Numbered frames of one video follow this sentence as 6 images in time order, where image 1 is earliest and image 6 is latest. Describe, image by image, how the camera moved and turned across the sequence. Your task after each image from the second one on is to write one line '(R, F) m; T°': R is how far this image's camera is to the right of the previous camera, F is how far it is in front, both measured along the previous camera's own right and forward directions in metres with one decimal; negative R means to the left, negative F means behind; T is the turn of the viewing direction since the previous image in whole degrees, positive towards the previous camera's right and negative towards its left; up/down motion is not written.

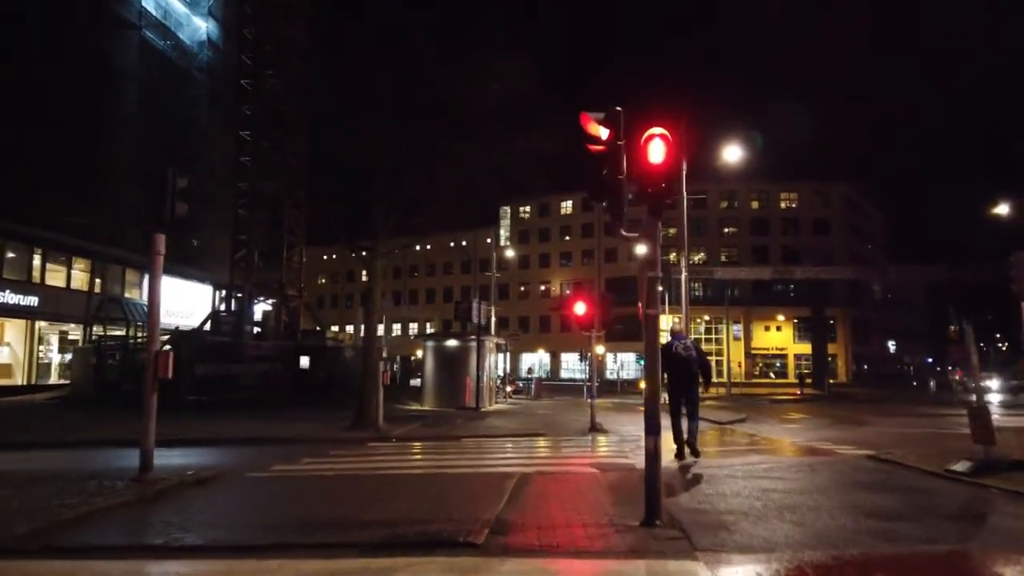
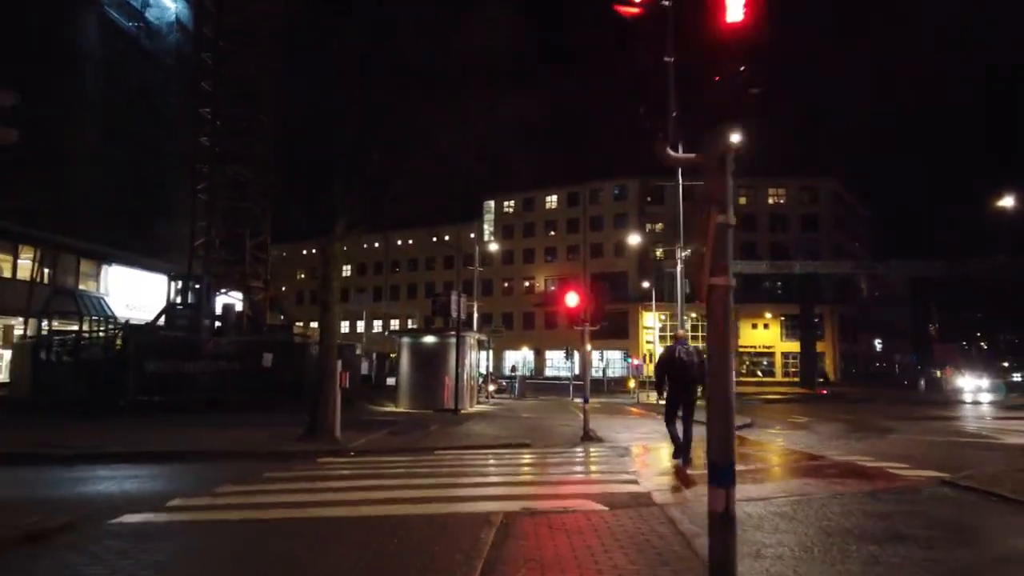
(0.0, +2.5) m; +1°
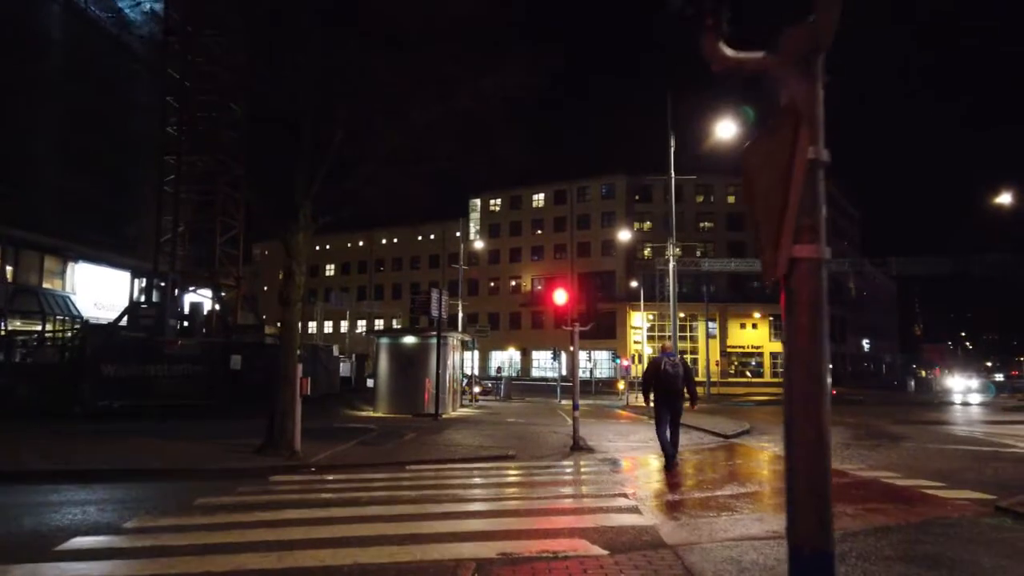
(+0.1, +1.5) m; +1°
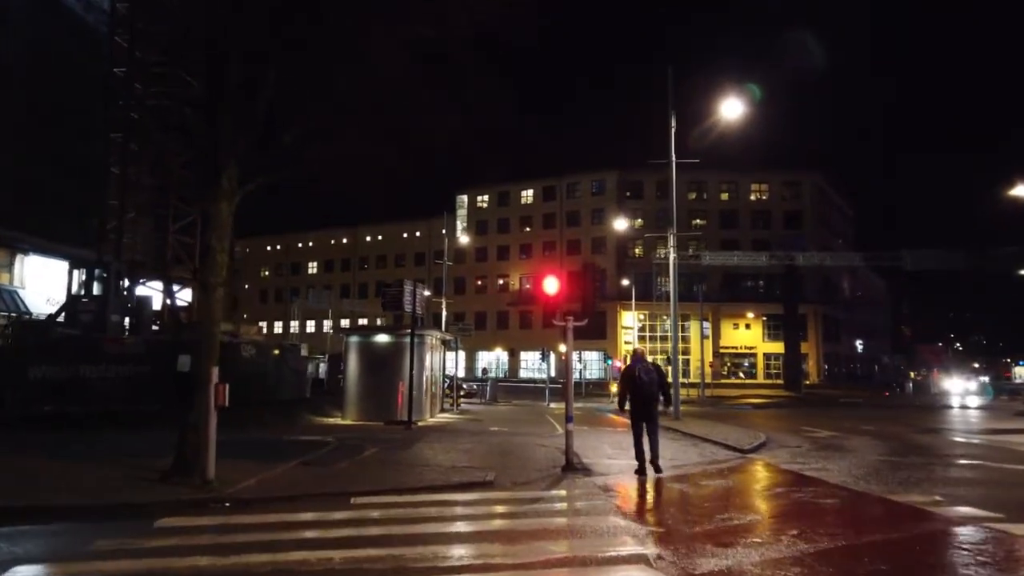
(+0.1, +2.8) m; +1°
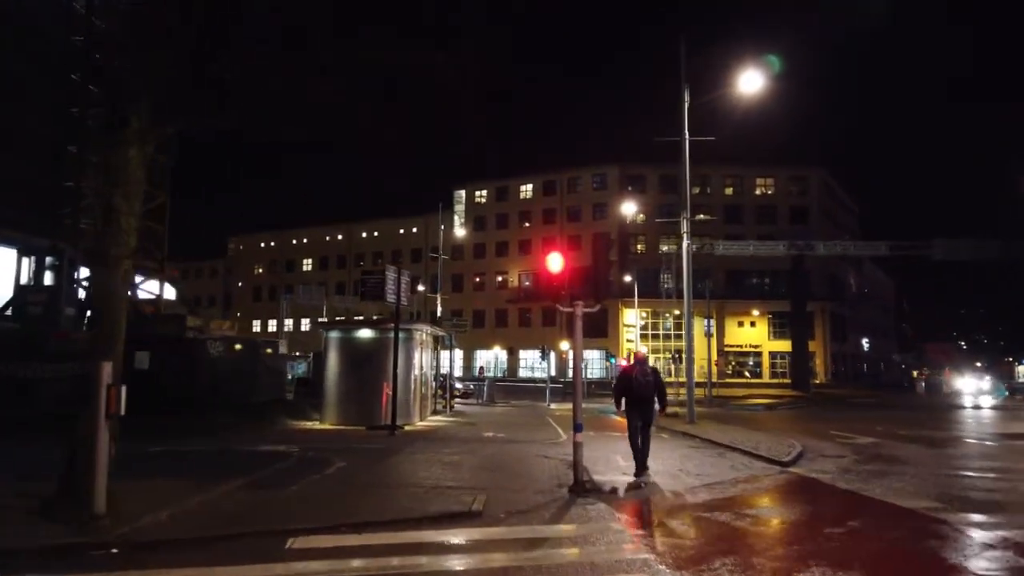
(+0.1, +2.5) m; 0°
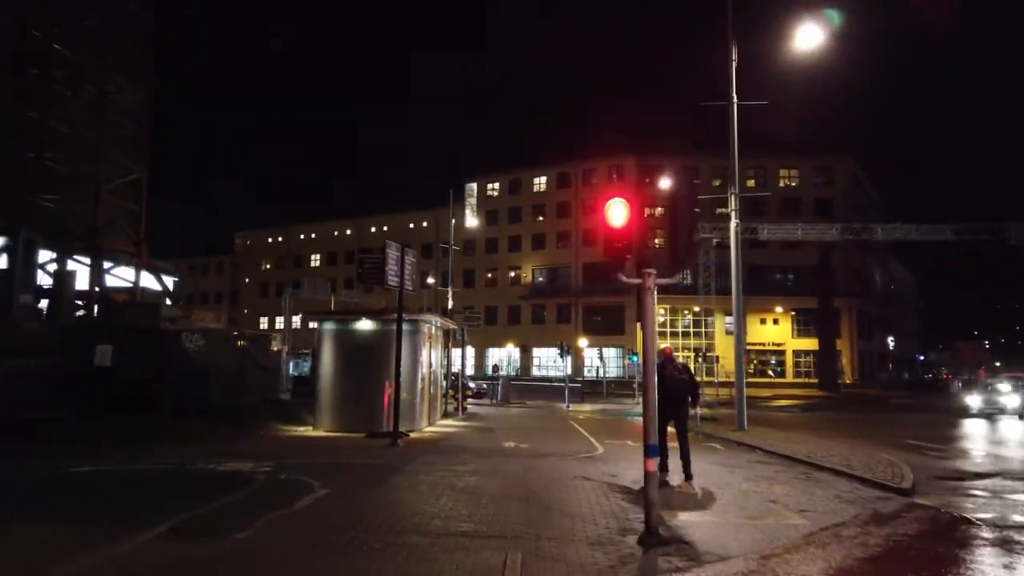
(-0.3, +3.2) m; -1°
